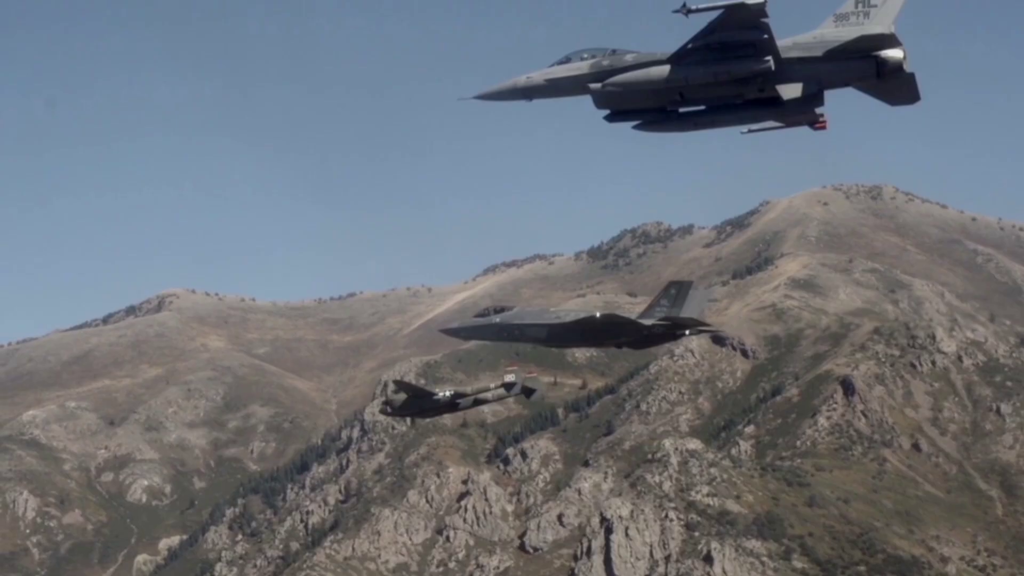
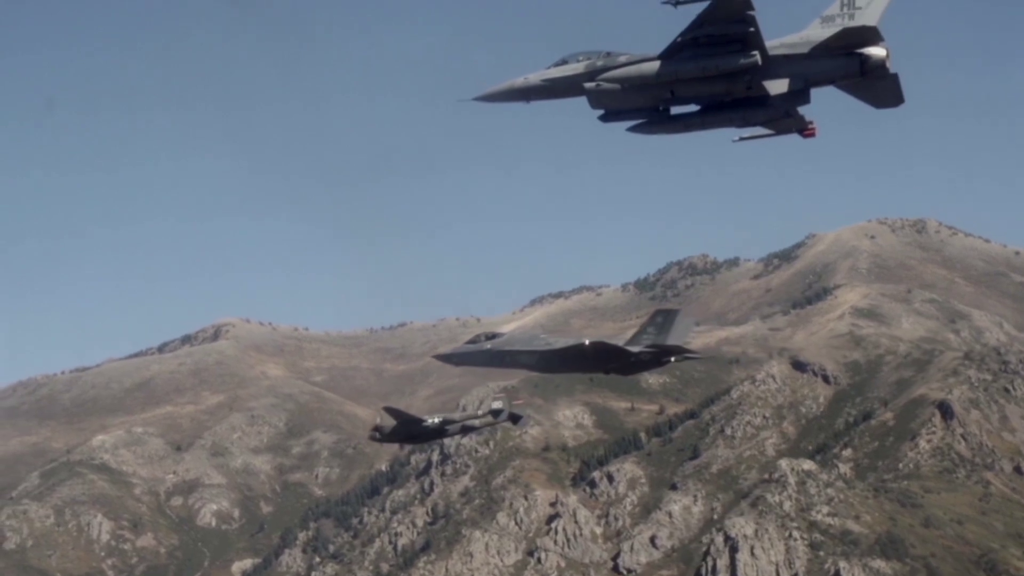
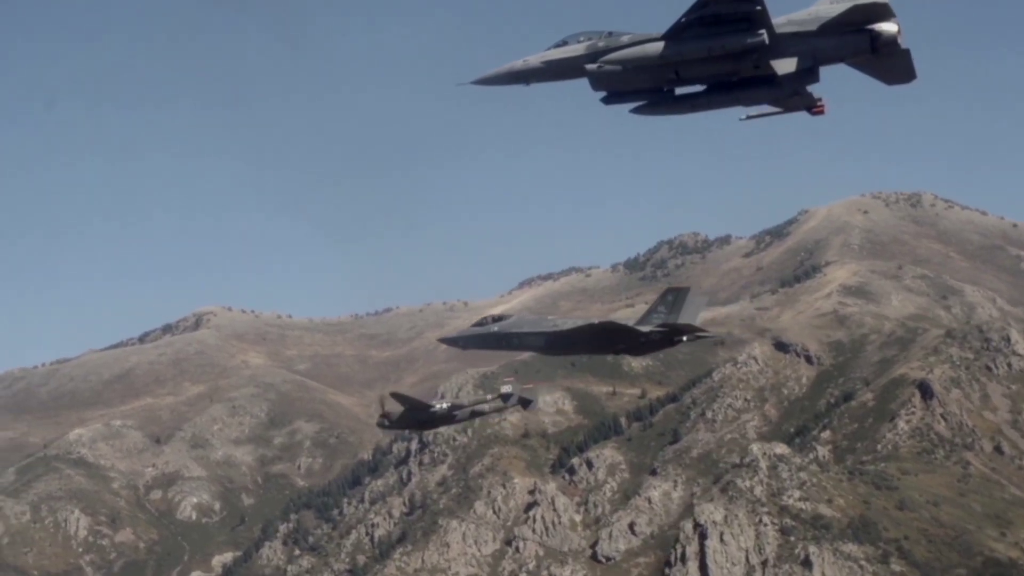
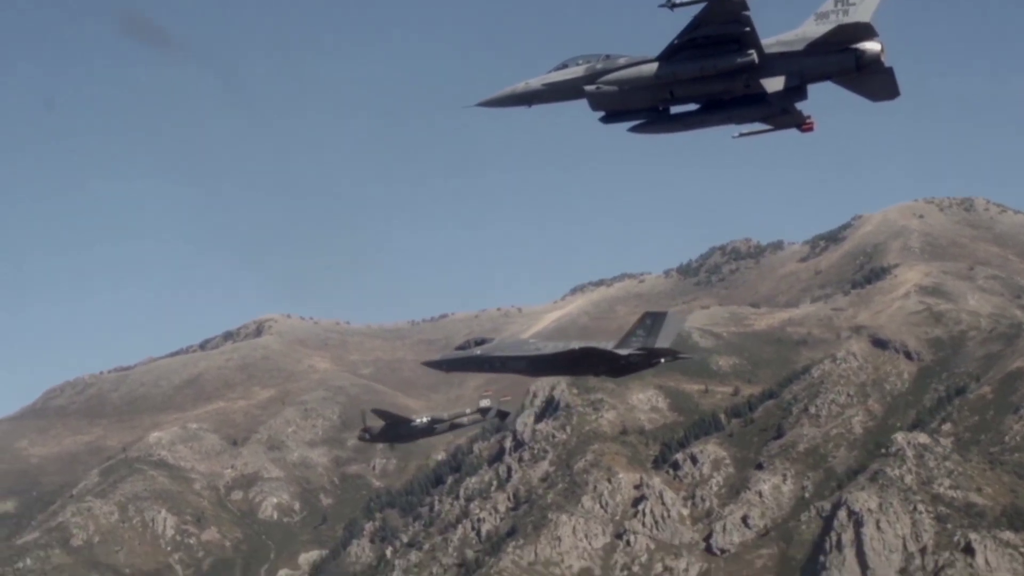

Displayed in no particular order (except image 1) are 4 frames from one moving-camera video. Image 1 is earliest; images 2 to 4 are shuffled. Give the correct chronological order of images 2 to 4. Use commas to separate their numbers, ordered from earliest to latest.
3, 2, 4
